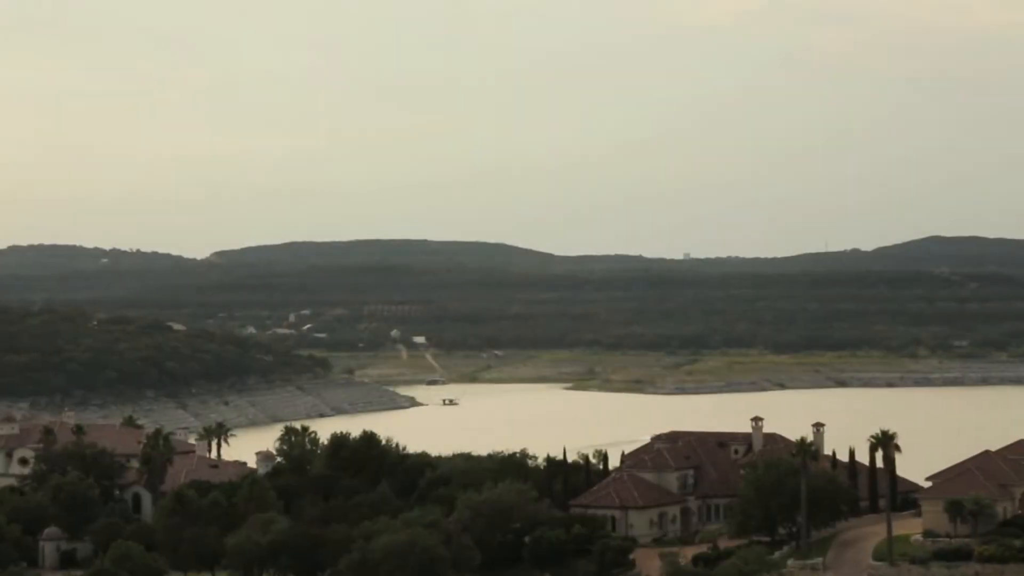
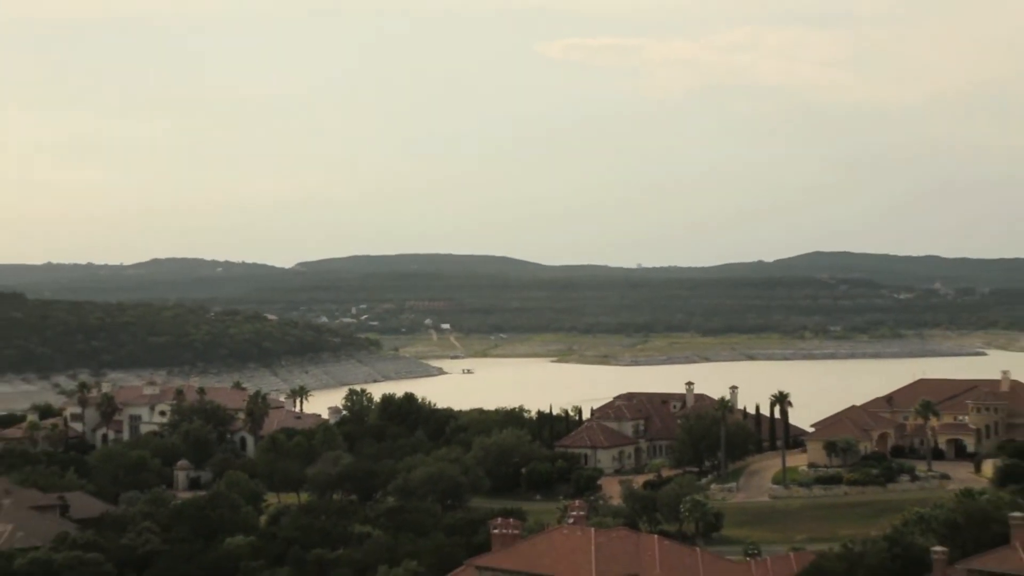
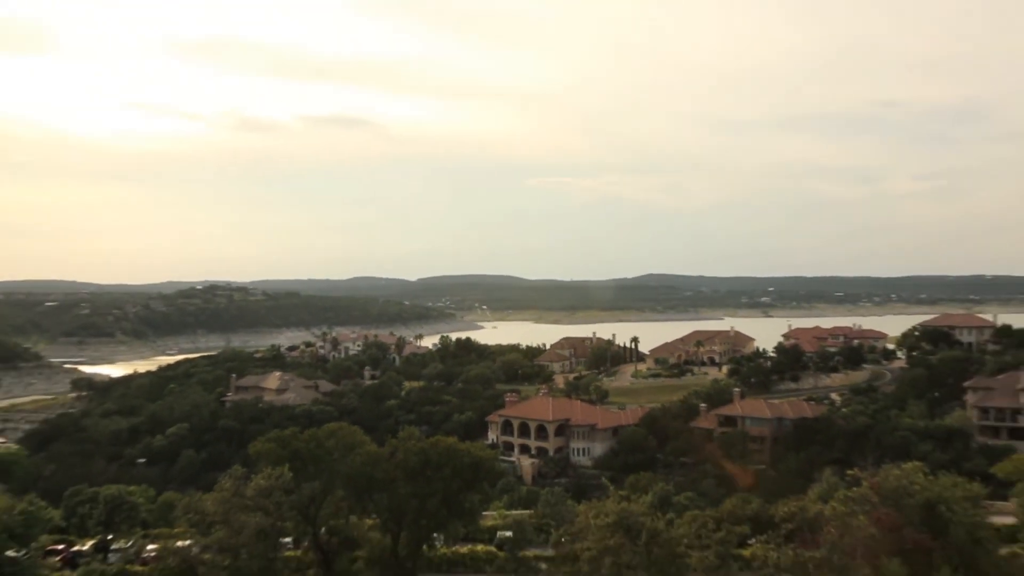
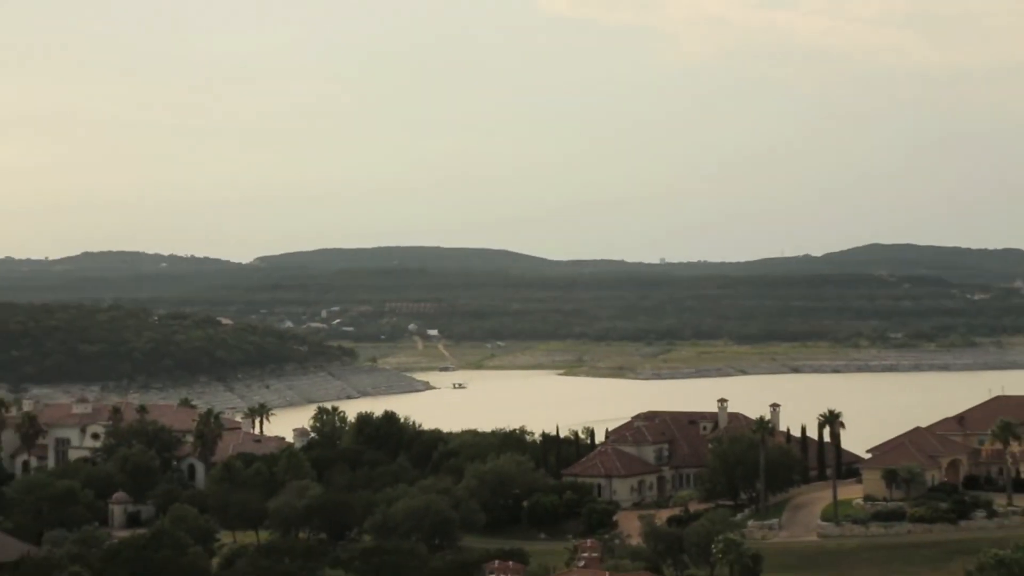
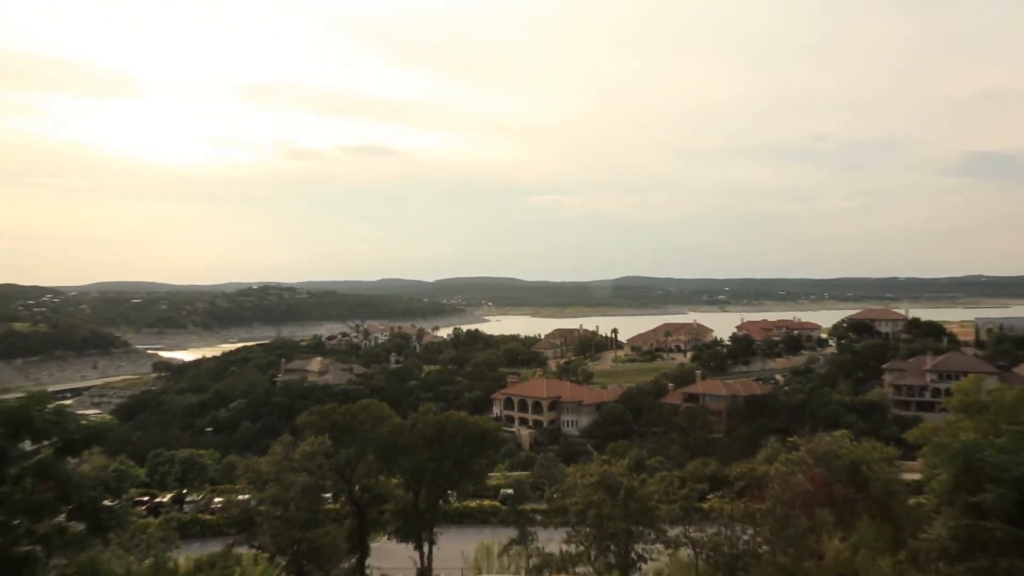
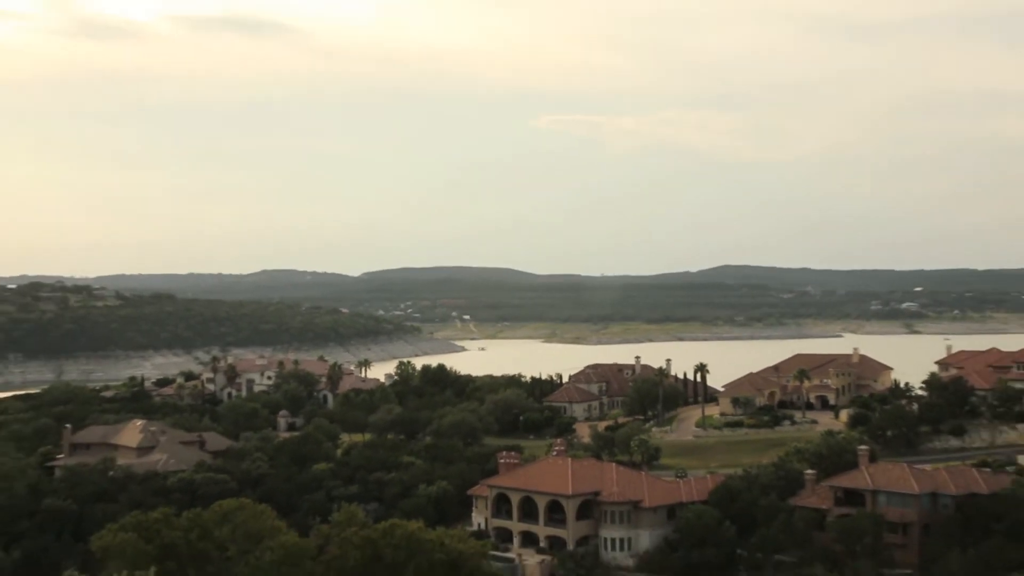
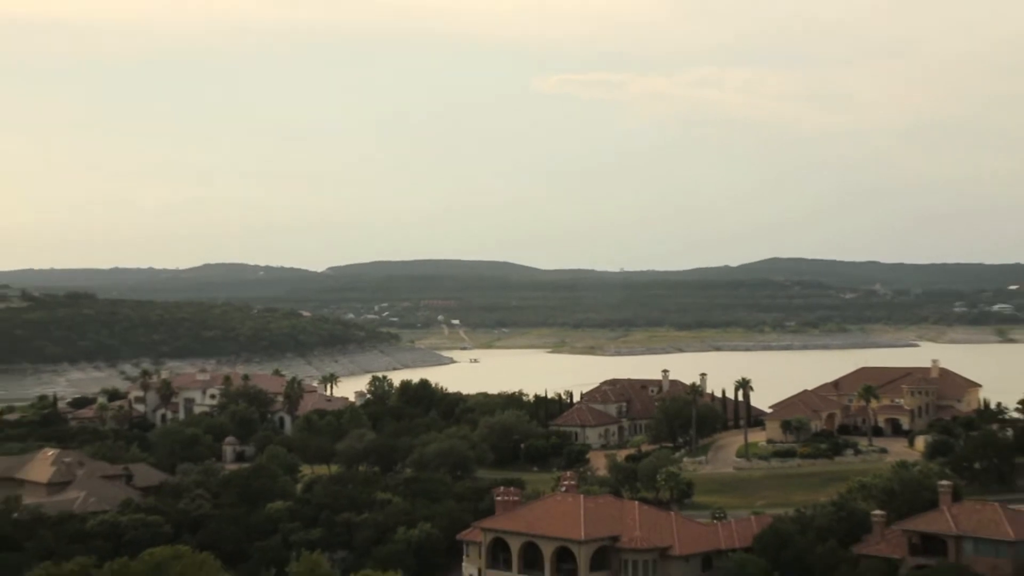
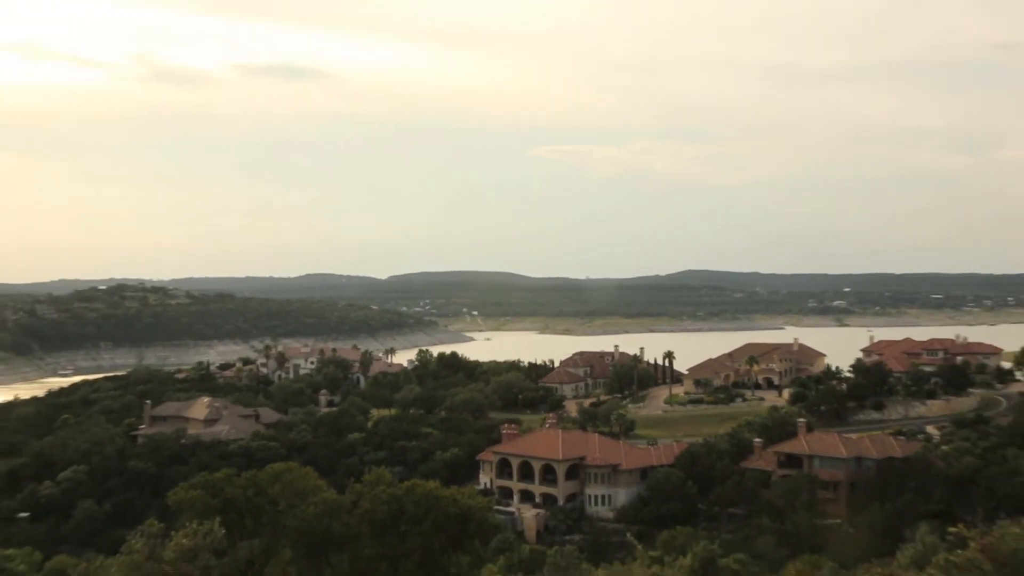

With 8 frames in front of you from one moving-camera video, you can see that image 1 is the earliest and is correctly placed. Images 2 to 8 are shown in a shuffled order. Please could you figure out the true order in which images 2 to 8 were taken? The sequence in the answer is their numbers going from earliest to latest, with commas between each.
4, 2, 7, 6, 8, 3, 5
